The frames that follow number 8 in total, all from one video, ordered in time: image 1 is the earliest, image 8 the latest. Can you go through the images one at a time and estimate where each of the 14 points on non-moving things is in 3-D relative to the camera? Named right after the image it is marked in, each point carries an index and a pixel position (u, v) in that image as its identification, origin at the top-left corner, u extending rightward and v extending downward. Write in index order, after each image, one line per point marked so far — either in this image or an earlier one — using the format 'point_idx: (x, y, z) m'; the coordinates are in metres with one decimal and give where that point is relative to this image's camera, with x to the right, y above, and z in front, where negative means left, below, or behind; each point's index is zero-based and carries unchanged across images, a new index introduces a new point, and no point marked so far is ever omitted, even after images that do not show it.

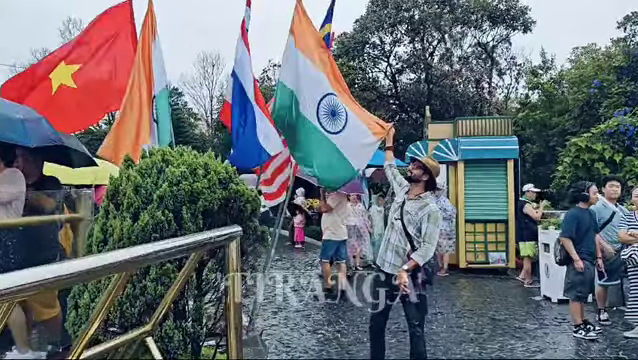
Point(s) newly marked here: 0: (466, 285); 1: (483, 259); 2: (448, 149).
0: (+3.1, -2.2, +11.3) m
1: (+3.9, -1.9, +12.9) m
2: (+3.1, +0.7, +12.9) m
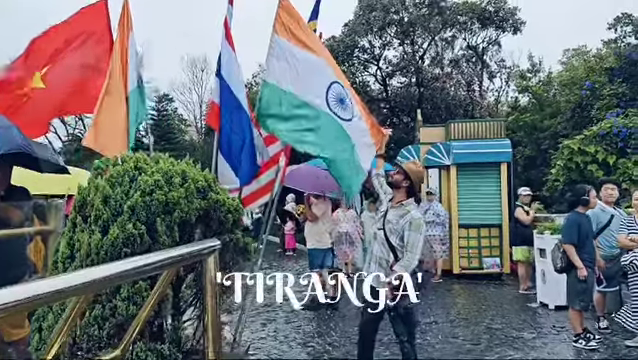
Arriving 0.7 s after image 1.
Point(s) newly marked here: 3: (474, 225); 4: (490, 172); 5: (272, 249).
0: (+2.9, -2.3, +11.0) m
1: (+3.7, -2.0, +12.7) m
2: (+2.8, +0.6, +12.6) m
3: (+3.6, -1.1, +12.6) m
4: (+4.0, +0.2, +12.6) m
5: (-1.4, -2.1, +16.2) m
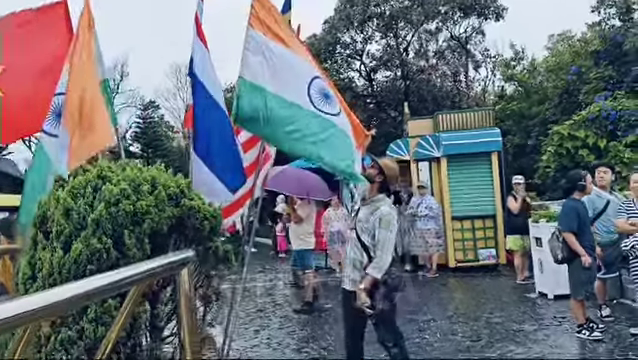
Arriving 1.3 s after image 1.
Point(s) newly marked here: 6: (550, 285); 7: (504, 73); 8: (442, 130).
0: (+2.8, -2.1, +10.8) m
1: (+3.6, -1.8, +12.5) m
2: (+2.5, +0.8, +12.4) m
3: (+3.4, -0.9, +12.4) m
4: (+3.7, +0.4, +12.4) m
5: (-1.6, -2.1, +15.9) m
6: (+3.9, -1.7, +9.0) m
7: (+6.6, +3.8, +19.1) m
8: (+2.9, +1.2, +12.7) m
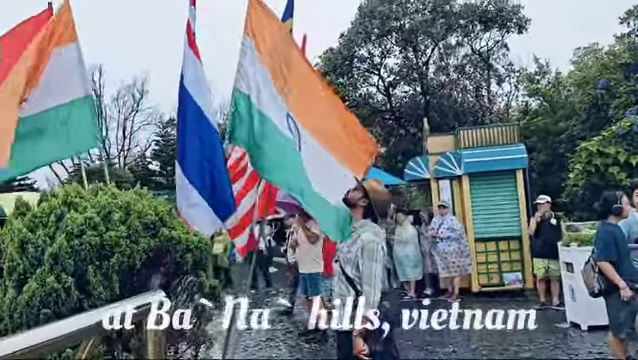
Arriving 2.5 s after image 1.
0: (+3.1, -2.5, +10.1) m
1: (+3.9, -2.2, +11.7) m
2: (+2.9, +0.4, +11.8) m
3: (+3.7, -1.3, +11.7) m
4: (+4.1, 0.0, +11.7) m
5: (-1.1, -2.7, +15.4) m
6: (+4.1, -2.1, +8.3) m
7: (+7.2, +3.2, +18.4) m
8: (+3.2, +0.8, +12.1) m
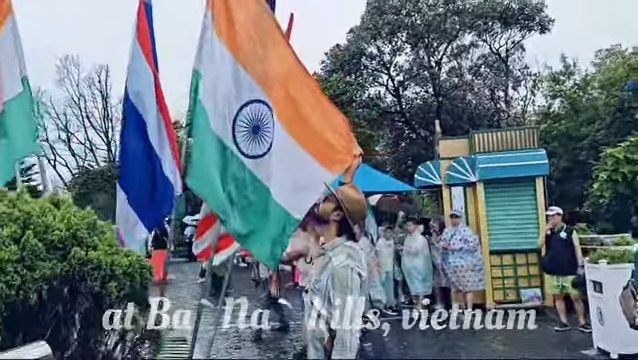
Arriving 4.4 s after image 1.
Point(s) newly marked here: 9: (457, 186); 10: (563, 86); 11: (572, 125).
0: (+3.0, -2.6, +9.2) m
1: (+3.9, -2.3, +10.8) m
2: (+2.9, +0.2, +10.9) m
3: (+3.8, -1.4, +10.8) m
4: (+4.1, -0.2, +10.8) m
5: (-1.0, -2.8, +14.6) m
6: (+4.0, -2.2, +7.3) m
7: (+7.4, +2.9, +17.5) m
8: (+3.3, +0.6, +11.2) m
9: (+2.9, -0.1, +11.1) m
10: (+7.8, +3.0, +17.4) m
11: (+7.3, +1.6, +15.6) m
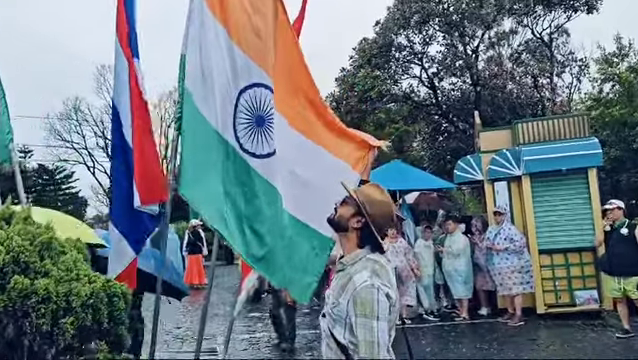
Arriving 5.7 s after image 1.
0: (+3.6, -2.5, +8.3) m
1: (+4.6, -2.2, +9.9) m
2: (+3.5, +0.3, +10.1) m
3: (+4.4, -1.3, +9.9) m
4: (+4.7, 0.0, +9.9) m
5: (-0.1, -2.8, +14.0) m
6: (+4.4, -2.1, +6.4) m
7: (+8.4, +3.2, +16.3) m
8: (+3.9, +0.7, +10.3) m
9: (+3.5, 0.0, +10.3) m
10: (+8.8, +3.3, +16.2) m
11: (+8.2, +1.8, +14.4) m
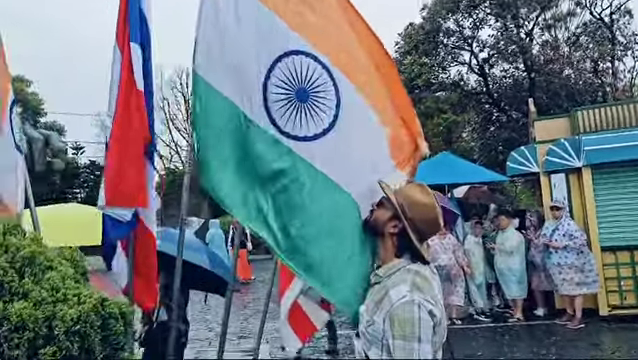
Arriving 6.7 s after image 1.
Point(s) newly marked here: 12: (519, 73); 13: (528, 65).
0: (+4.2, -2.4, +7.6) m
1: (+5.3, -2.1, +9.1) m
2: (+4.3, +0.5, +9.3) m
3: (+5.2, -1.1, +9.1) m
4: (+5.5, +0.1, +9.1) m
5: (+1.1, -2.6, +13.6) m
6: (+4.9, -2.0, +5.7) m
7: (+9.6, +3.5, +15.1) m
8: (+4.7, +0.9, +9.6) m
9: (+4.3, +0.1, +9.6) m
10: (+10.0, +3.5, +15.0) m
11: (+9.3, +2.1, +13.3) m
12: (+6.9, +3.6, +18.5) m
13: (+7.1, +3.9, +18.2) m
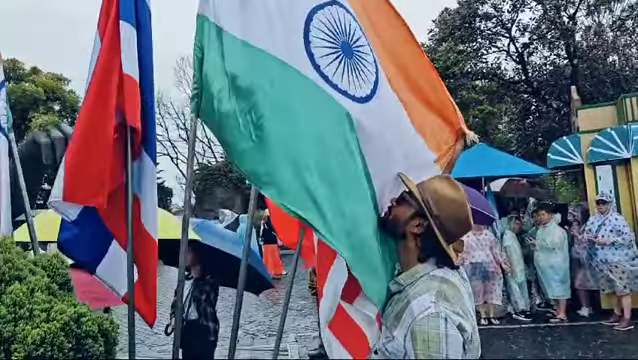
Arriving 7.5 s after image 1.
0: (+4.6, -2.3, +7.1) m
1: (+5.8, -1.9, +8.5) m
2: (+4.8, +0.6, +8.7) m
3: (+5.6, -1.0, +8.5) m
4: (+5.9, +0.3, +8.4) m
5: (+1.9, -2.5, +13.3) m
6: (+5.1, -1.9, +5.0) m
7: (+10.5, +3.7, +14.1) m
8: (+5.2, +1.0, +8.9) m
9: (+4.8, +0.3, +9.0) m
10: (+10.8, +3.8, +13.9) m
11: (+10.0, +2.3, +12.3) m
12: (+7.9, +3.9, +17.7) m
13: (+8.1, +4.1, +17.4) m
